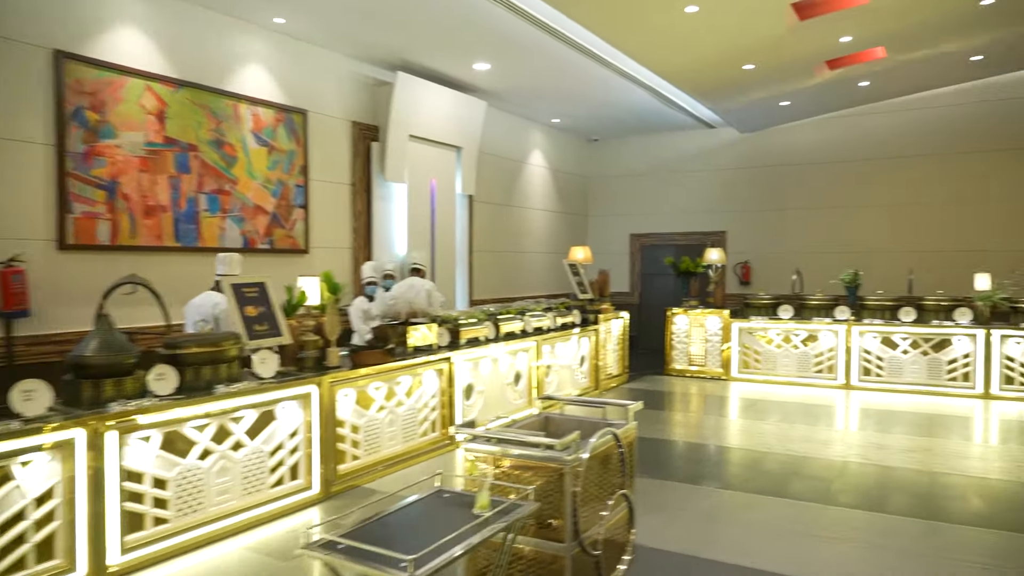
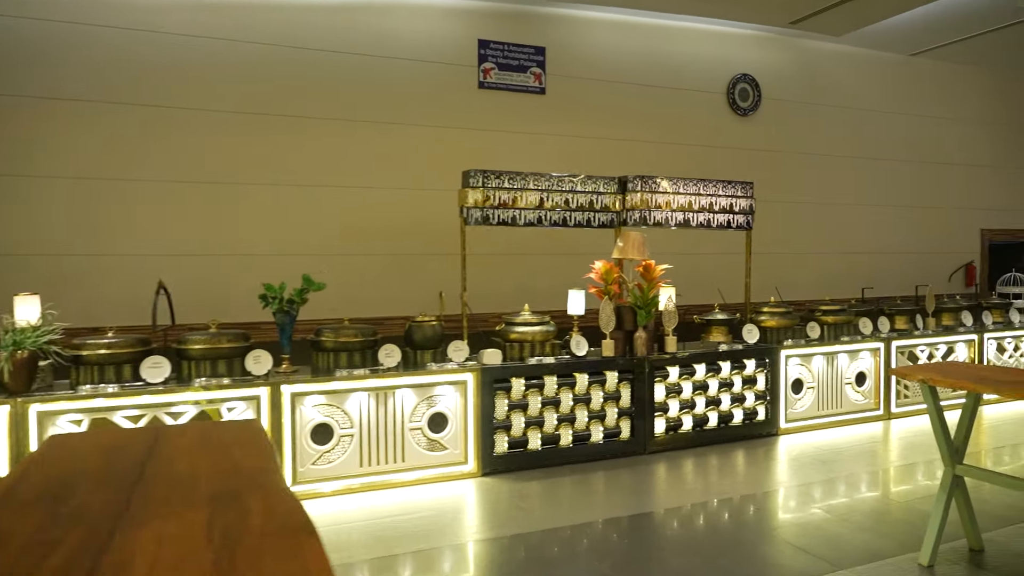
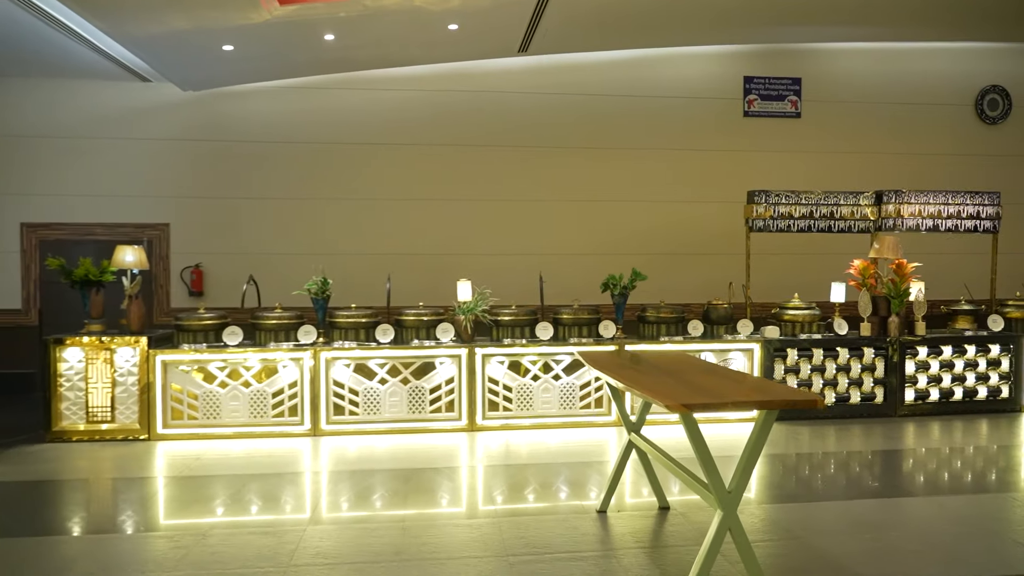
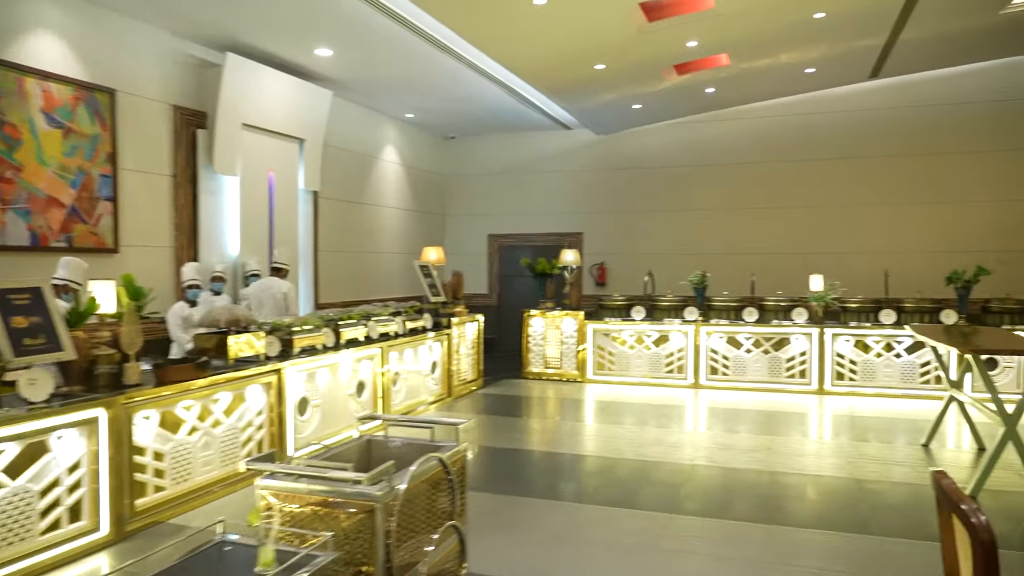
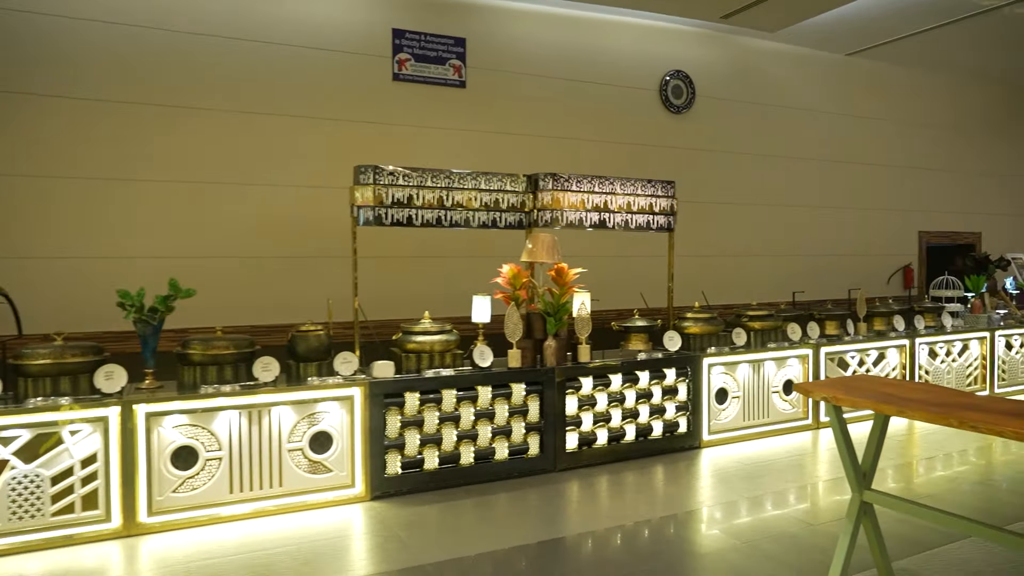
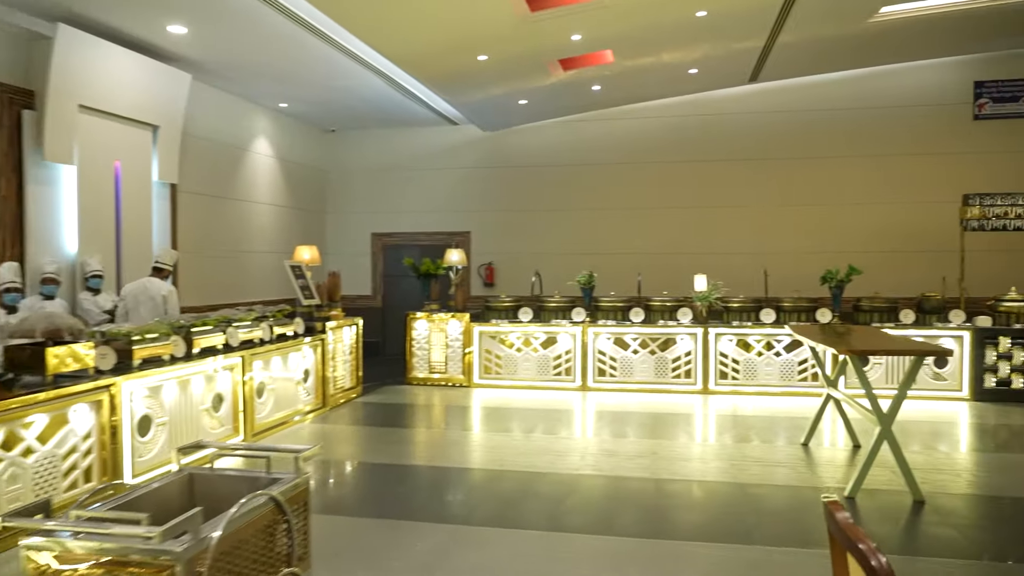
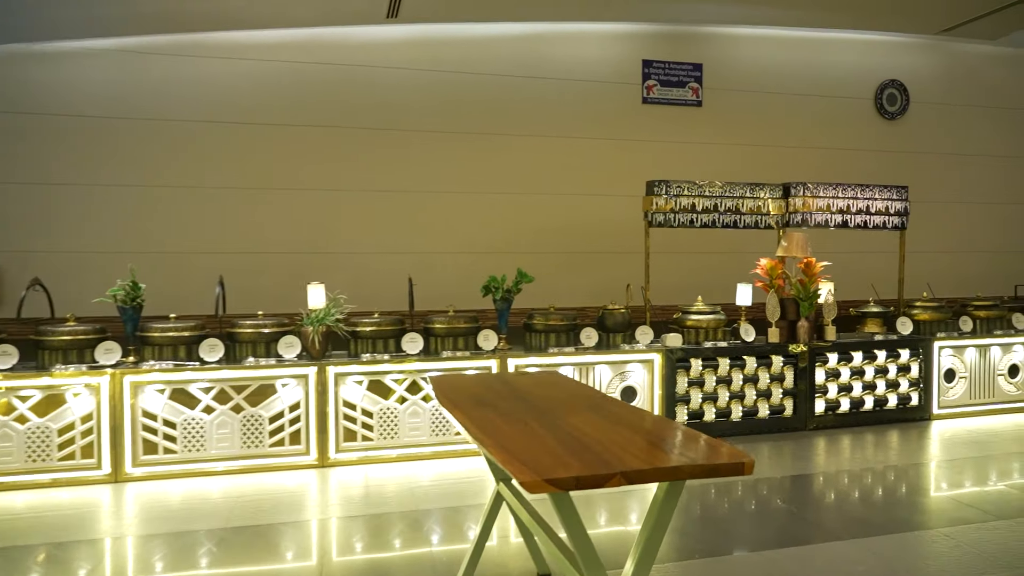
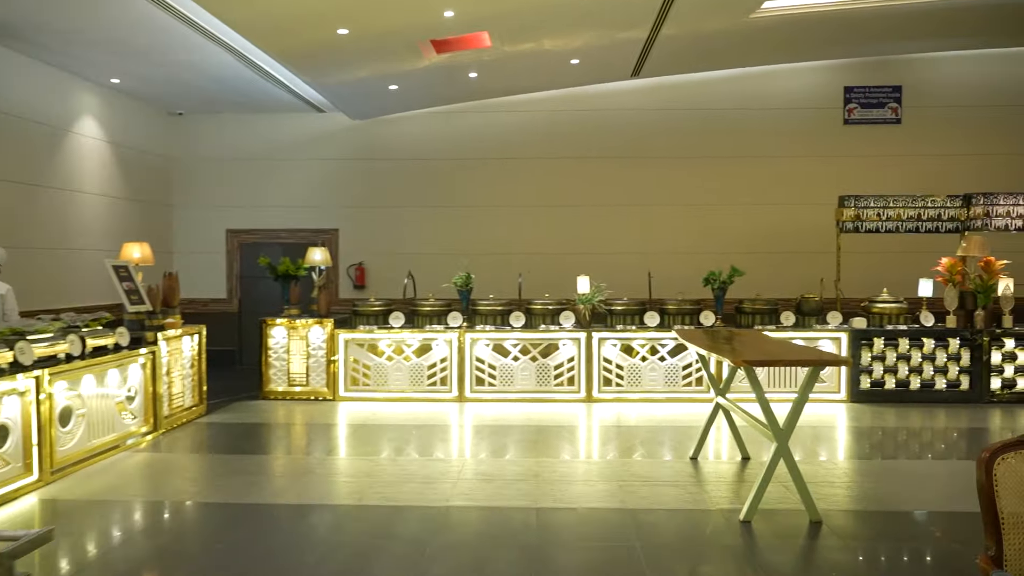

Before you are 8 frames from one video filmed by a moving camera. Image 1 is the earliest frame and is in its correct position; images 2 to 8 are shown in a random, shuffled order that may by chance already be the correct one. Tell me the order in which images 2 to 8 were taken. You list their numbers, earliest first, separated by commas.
4, 6, 8, 3, 7, 2, 5
